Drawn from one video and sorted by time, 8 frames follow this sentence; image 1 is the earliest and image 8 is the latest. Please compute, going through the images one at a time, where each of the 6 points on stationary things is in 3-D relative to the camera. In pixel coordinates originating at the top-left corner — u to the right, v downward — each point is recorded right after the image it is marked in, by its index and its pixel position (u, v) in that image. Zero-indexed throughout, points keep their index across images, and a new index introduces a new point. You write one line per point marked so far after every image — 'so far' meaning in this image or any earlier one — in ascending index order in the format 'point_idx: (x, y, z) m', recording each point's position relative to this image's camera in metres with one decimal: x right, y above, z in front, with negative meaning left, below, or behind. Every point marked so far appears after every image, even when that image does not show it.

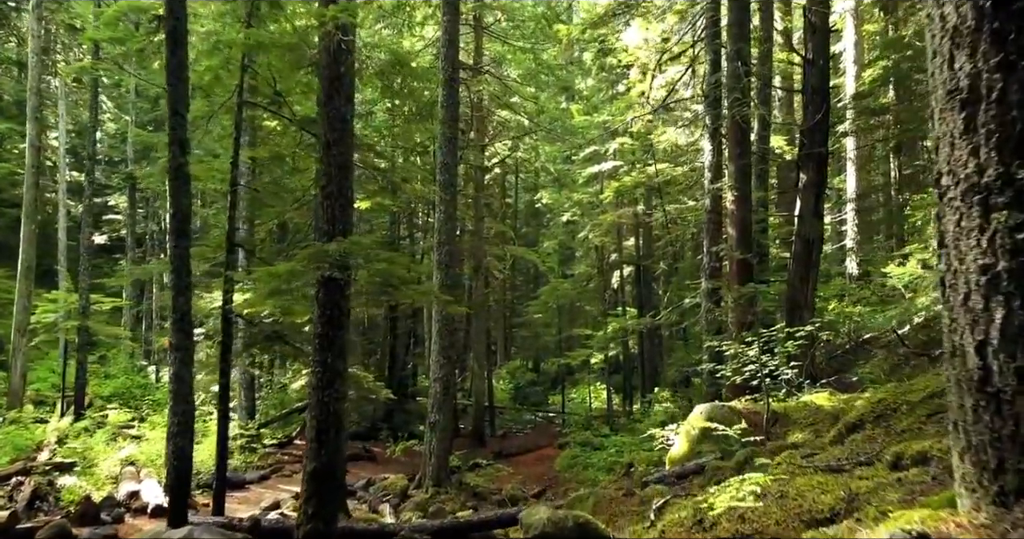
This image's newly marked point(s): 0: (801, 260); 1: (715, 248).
0: (+4.8, +0.2, +12.0) m
1: (+3.6, +0.4, +13.0) m
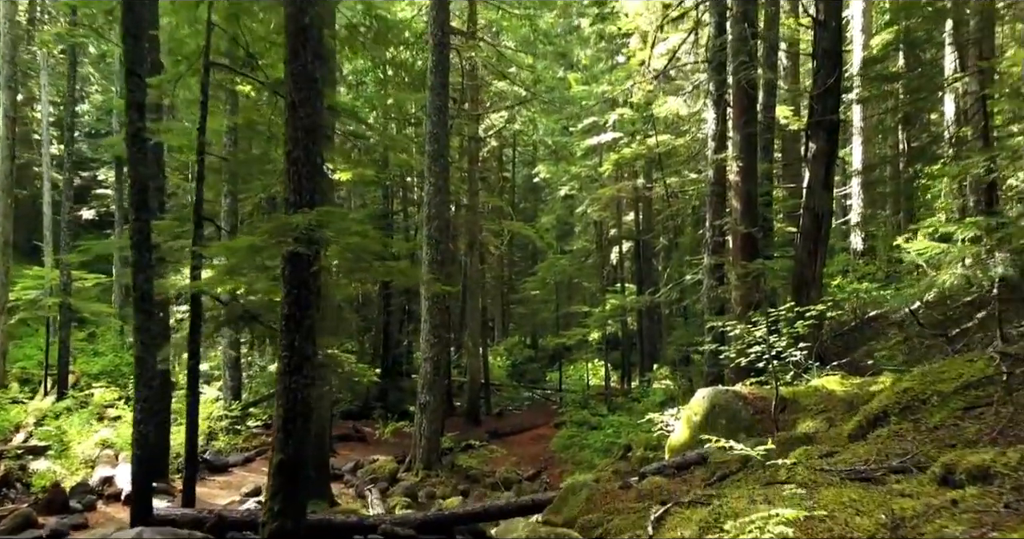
0: (+4.6, +0.5, +11.4) m
1: (+3.5, +0.8, +12.3) m
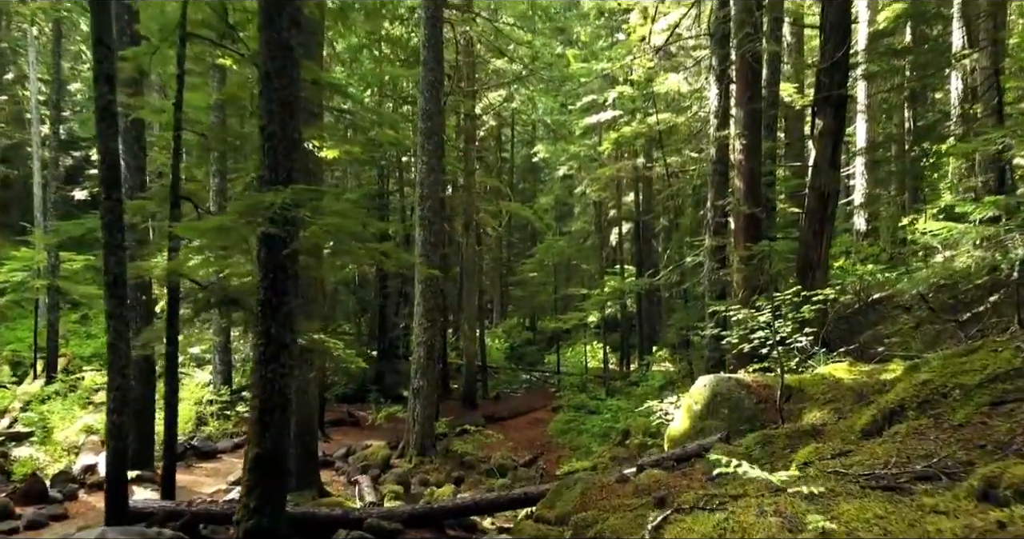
0: (+4.6, +0.8, +11.0) m
1: (+3.4, +1.1, +11.9) m
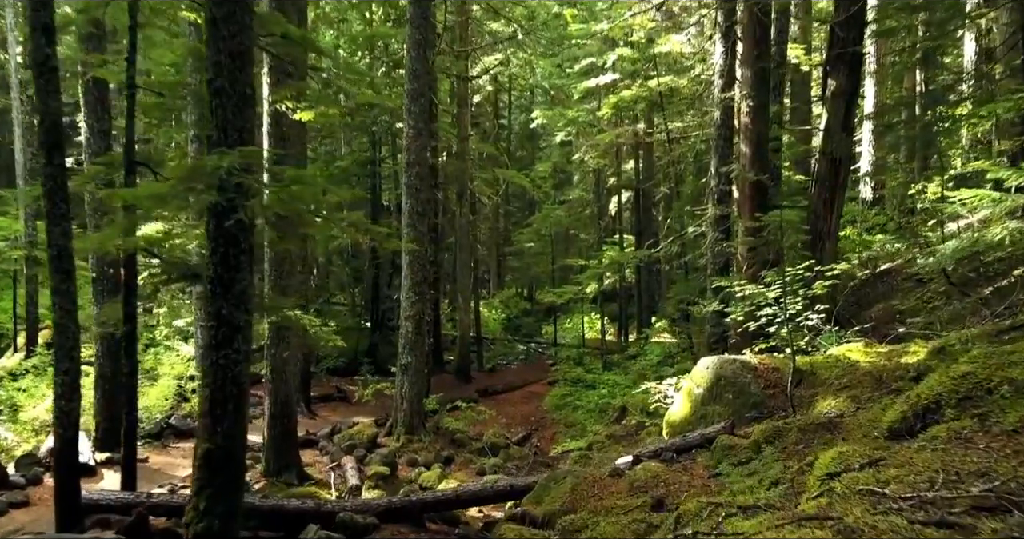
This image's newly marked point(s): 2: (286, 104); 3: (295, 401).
0: (+4.4, +1.2, +10.3) m
1: (+3.3, +1.5, +11.2) m
2: (-2.8, +2.1, +9.2) m
3: (-2.9, -1.8, +9.8) m
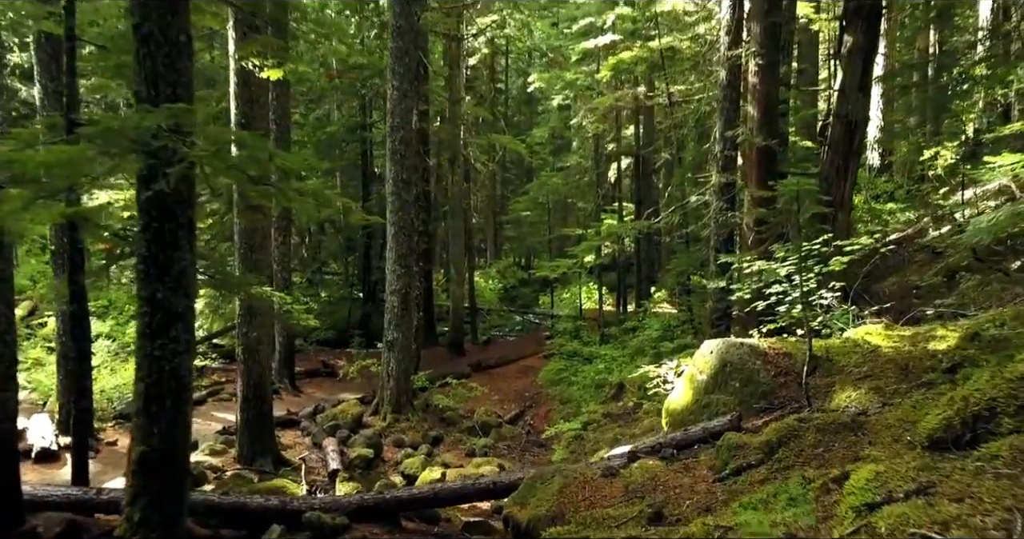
0: (+4.3, +1.6, +9.6) m
1: (+3.1, +1.9, +10.5) m
2: (-3.0, +2.4, +8.4) m
3: (-3.0, -1.4, +9.2) m
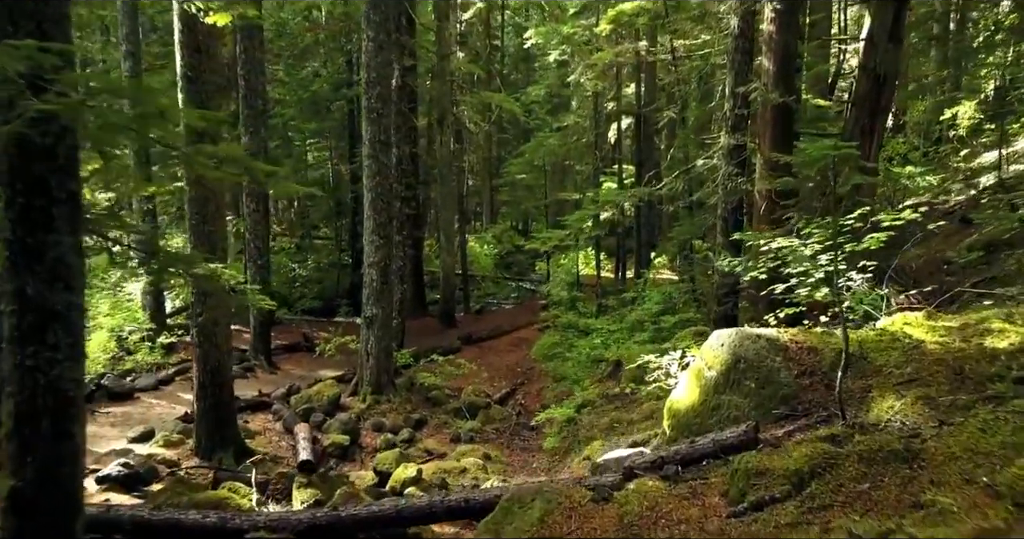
0: (+4.1, +1.9, +8.5) m
1: (+2.9, +2.3, +9.4) m
2: (-3.1, +2.7, +7.3) m
3: (-3.2, -1.1, +8.3) m
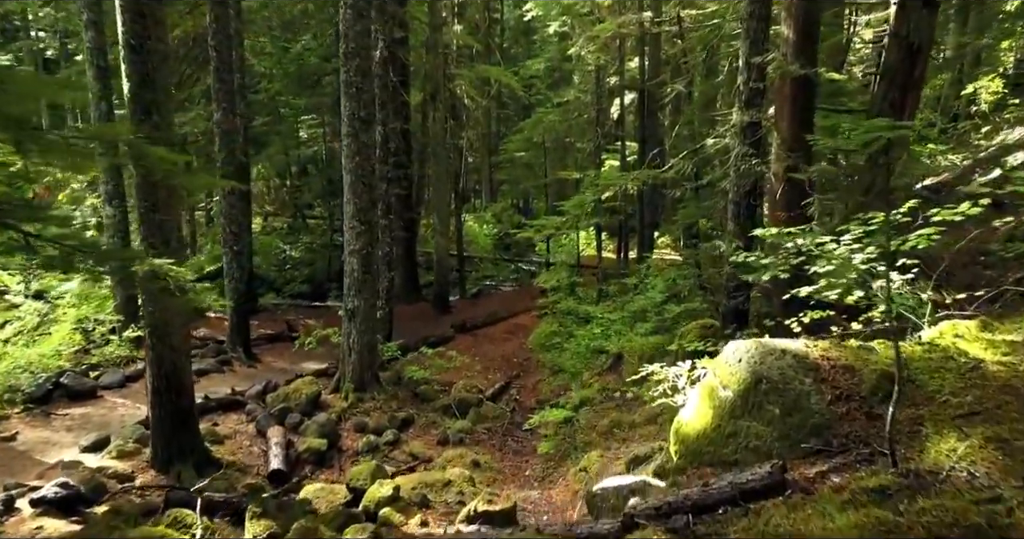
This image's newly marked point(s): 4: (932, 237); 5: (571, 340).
0: (+4.0, +2.0, +7.6) m
1: (+2.8, +2.4, +8.5) m
2: (-3.3, +2.7, +6.4) m
3: (-3.3, -1.0, +7.5) m
4: (+2.7, +0.2, +4.7) m
5: (+1.1, -1.3, +13.2) m
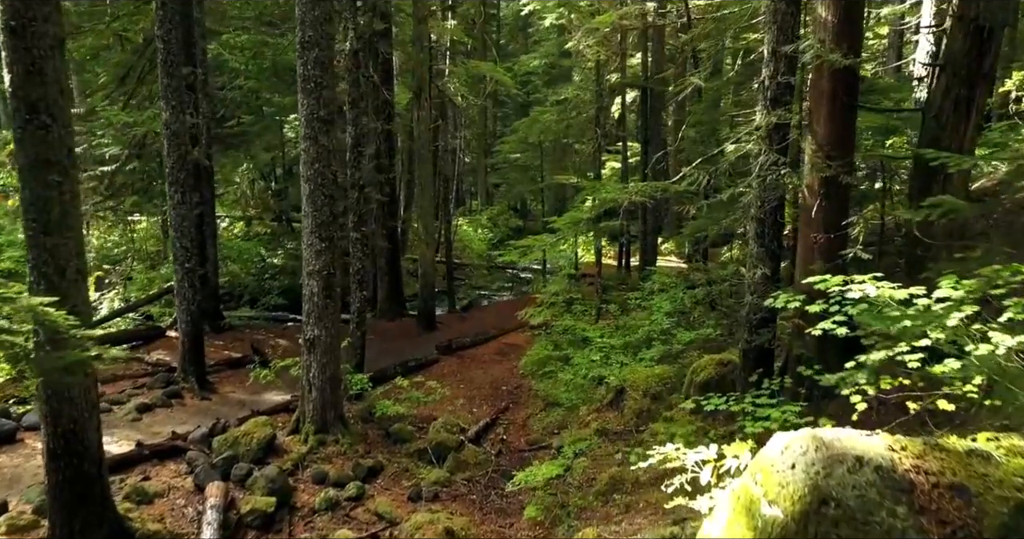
0: (+3.8, +1.7, +6.2) m
1: (+2.7, +2.1, +7.1) m
2: (-3.4, +2.4, +5.1) m
3: (-3.5, -1.3, +6.1) m
4: (+2.5, -0.1, +3.3) m
5: (+0.9, -1.6, +11.8) m
